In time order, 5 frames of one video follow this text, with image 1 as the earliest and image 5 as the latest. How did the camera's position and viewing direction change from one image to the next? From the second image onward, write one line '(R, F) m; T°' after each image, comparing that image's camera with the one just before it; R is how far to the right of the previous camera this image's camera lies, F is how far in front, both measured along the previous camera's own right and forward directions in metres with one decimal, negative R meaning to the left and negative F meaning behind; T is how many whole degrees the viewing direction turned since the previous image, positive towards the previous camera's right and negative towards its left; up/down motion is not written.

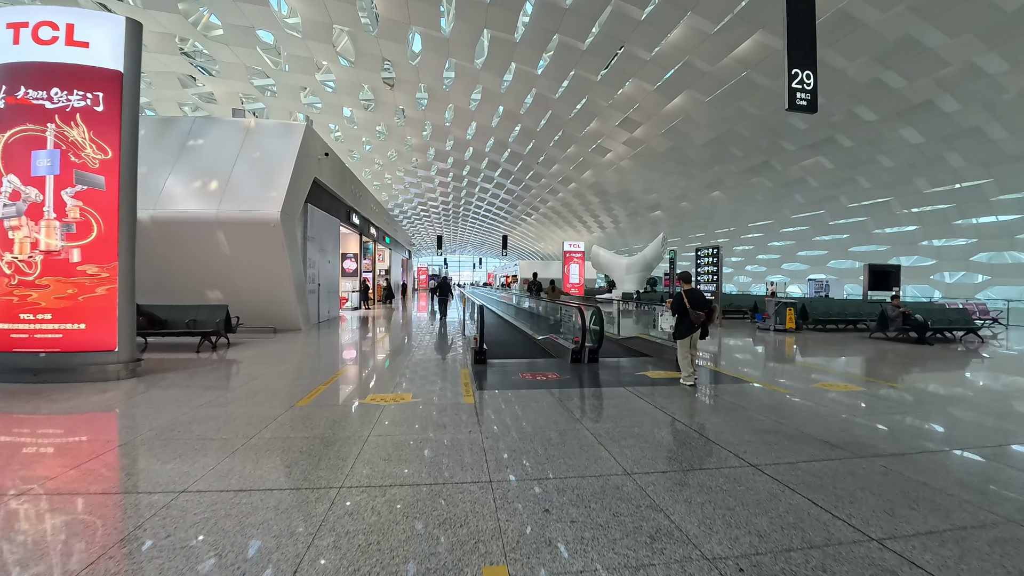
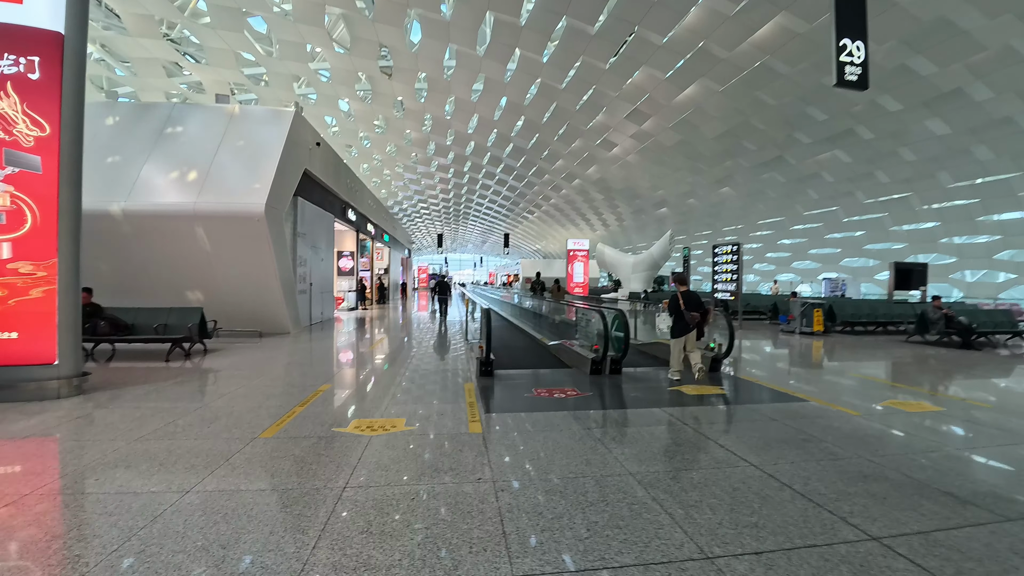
(-0.1, +1.0) m; 0°
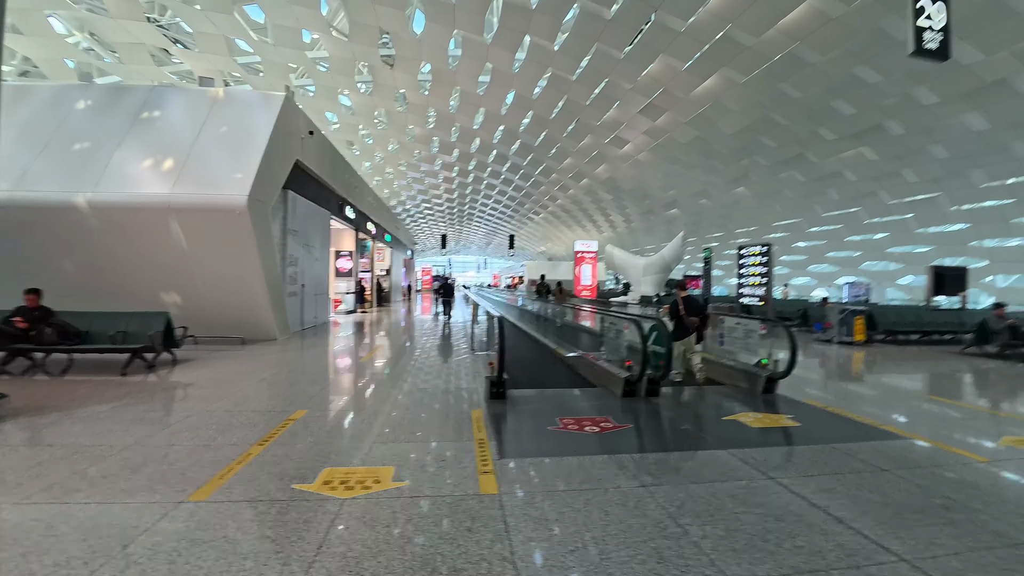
(-0.2, +1.1) m; 0°
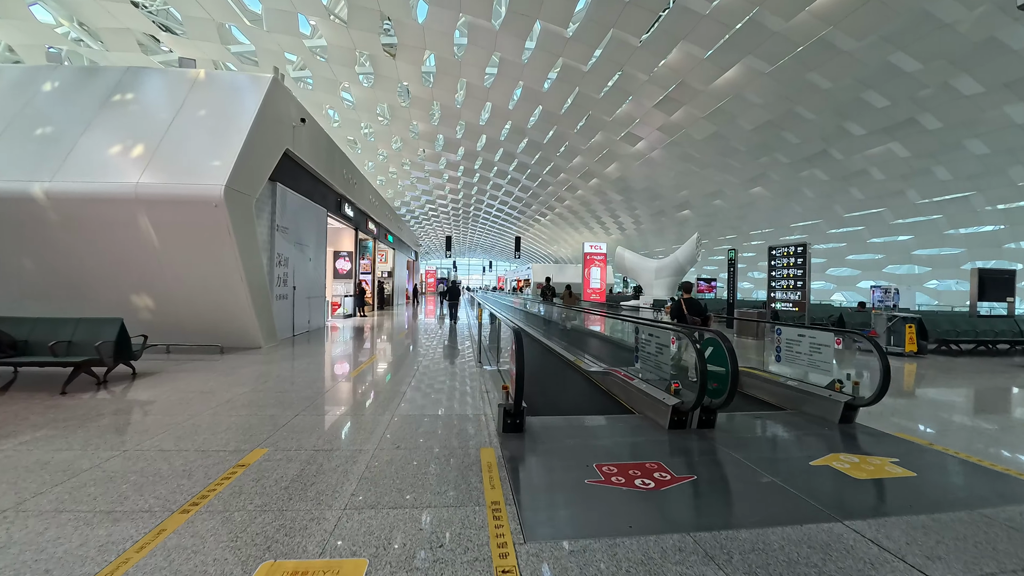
(-0.1, +1.1) m; -1°
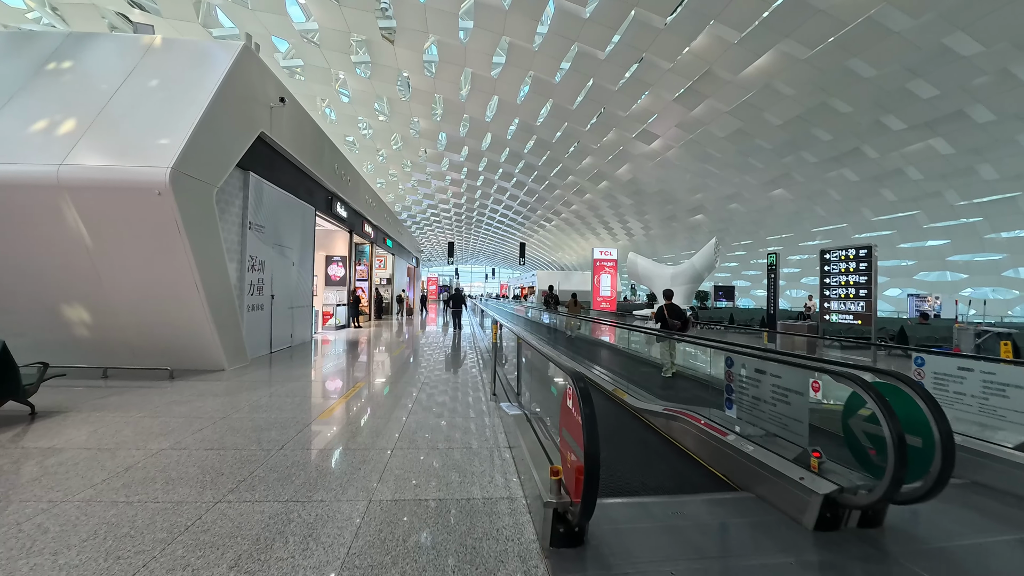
(-0.3, +1.7) m; 0°
